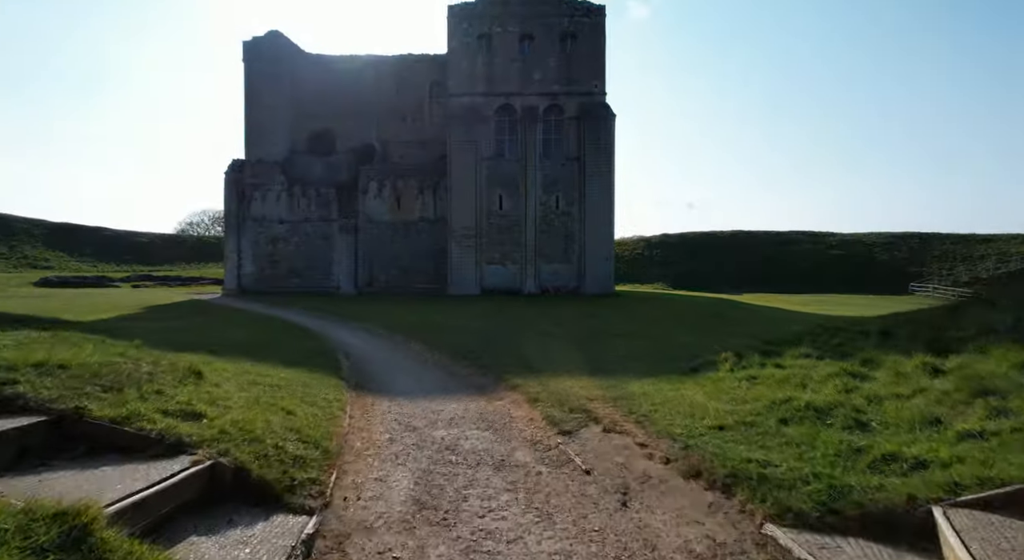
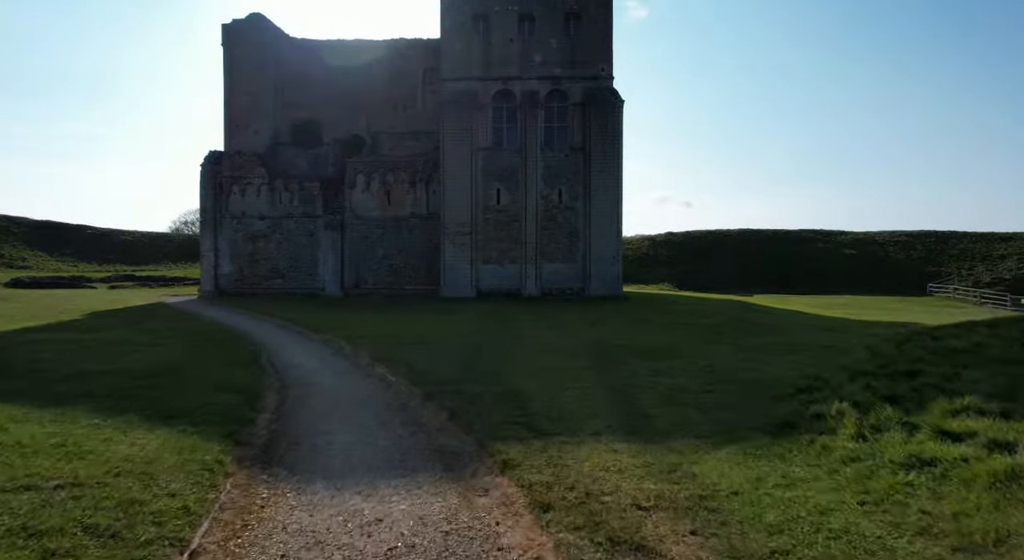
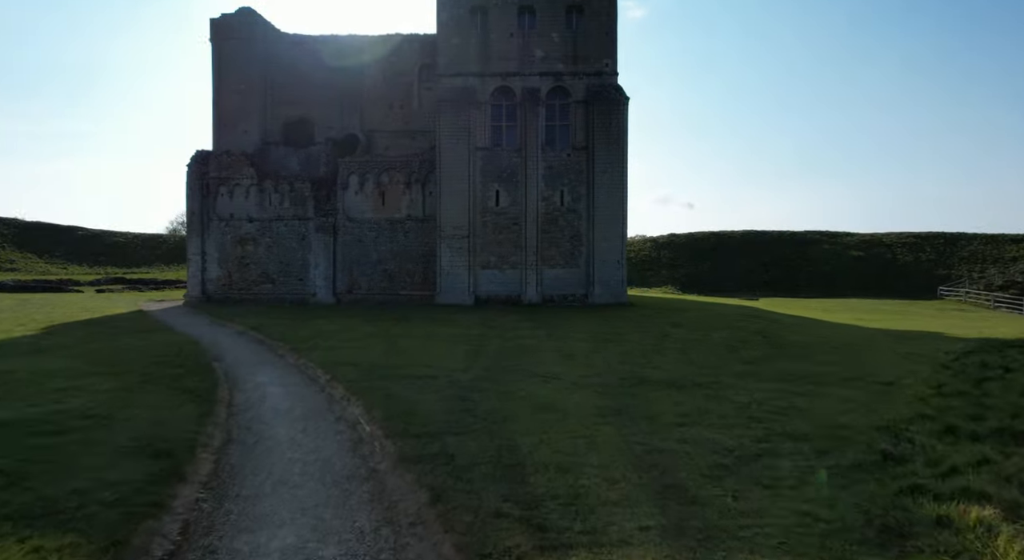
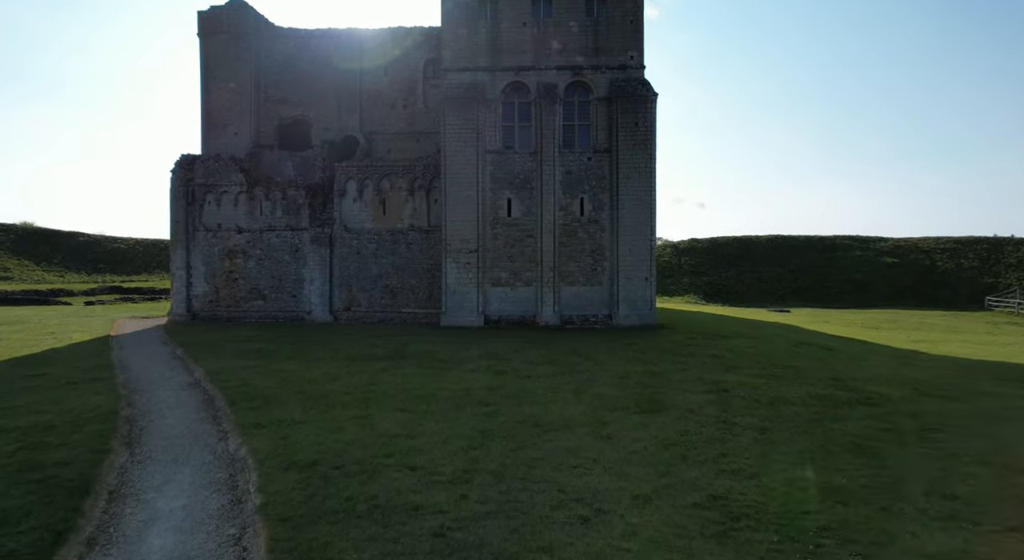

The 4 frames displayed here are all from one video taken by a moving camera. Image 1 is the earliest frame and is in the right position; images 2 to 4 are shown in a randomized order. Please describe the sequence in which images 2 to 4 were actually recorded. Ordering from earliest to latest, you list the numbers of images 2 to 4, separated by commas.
2, 3, 4
